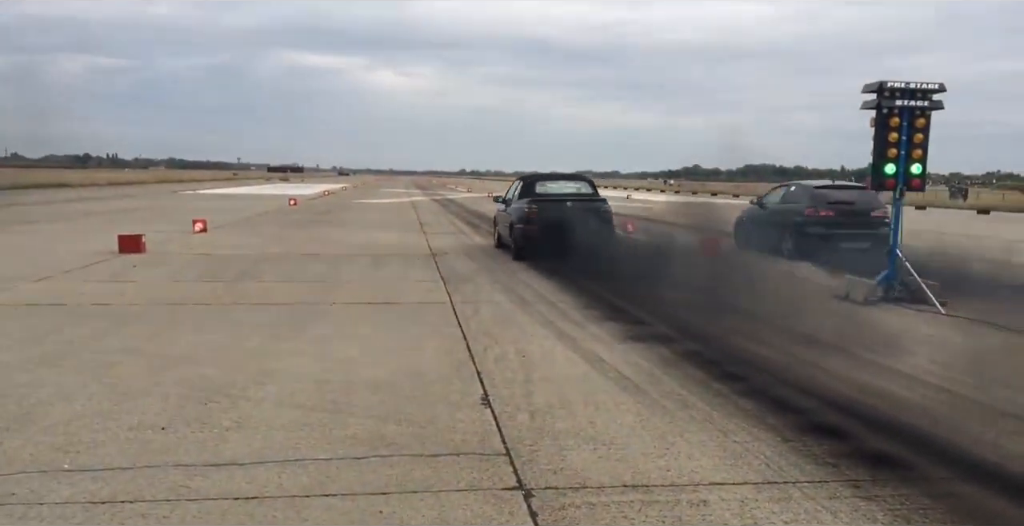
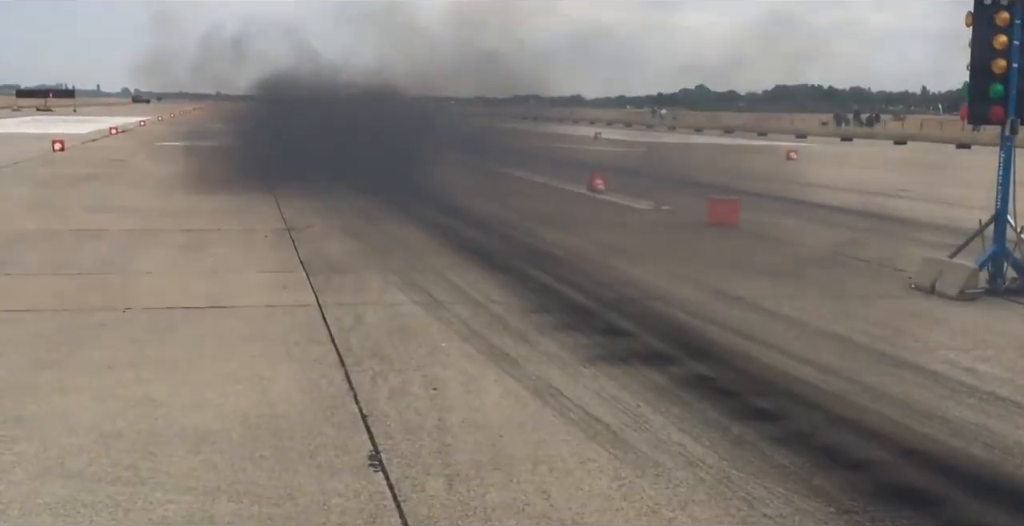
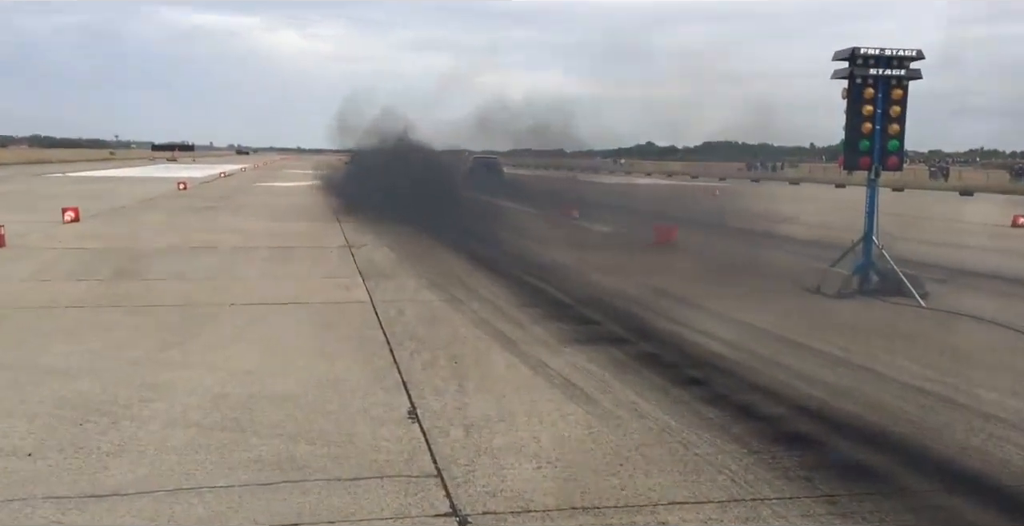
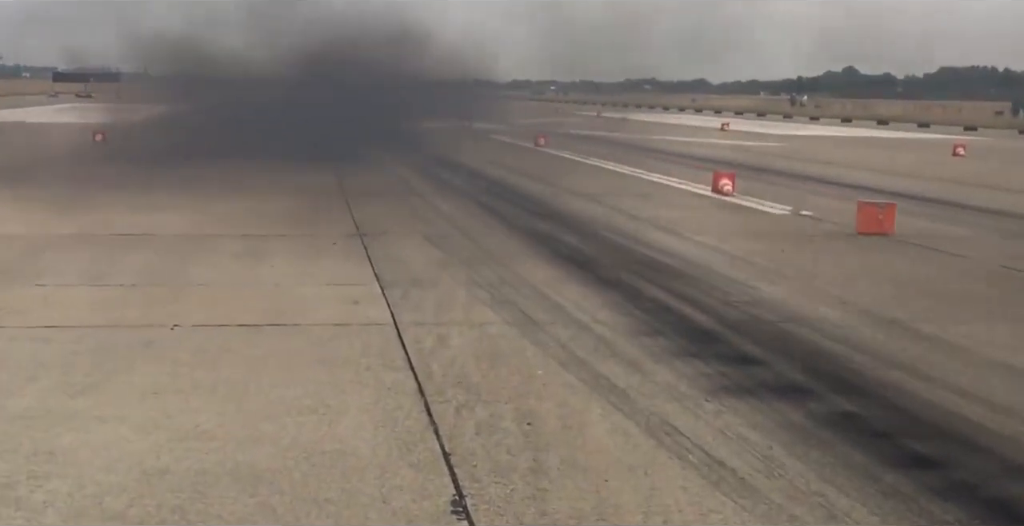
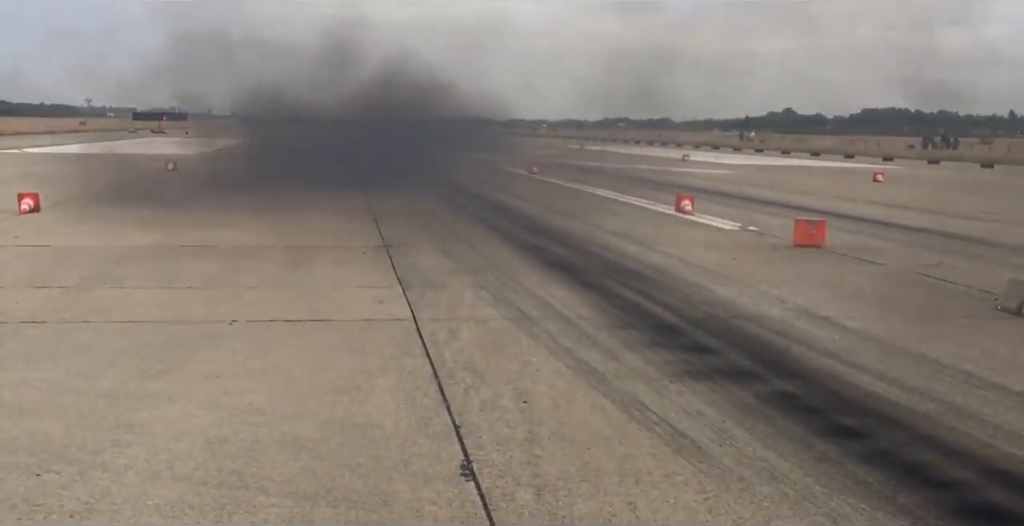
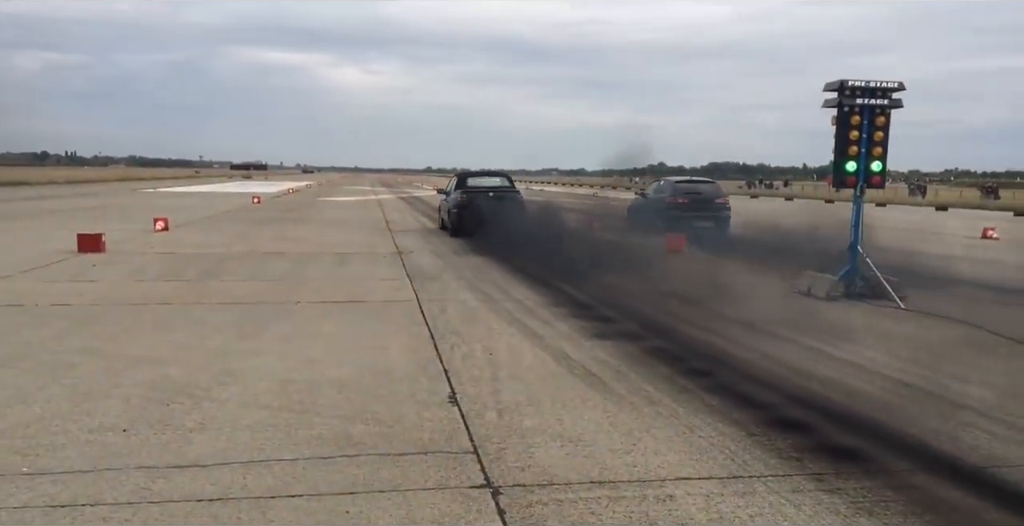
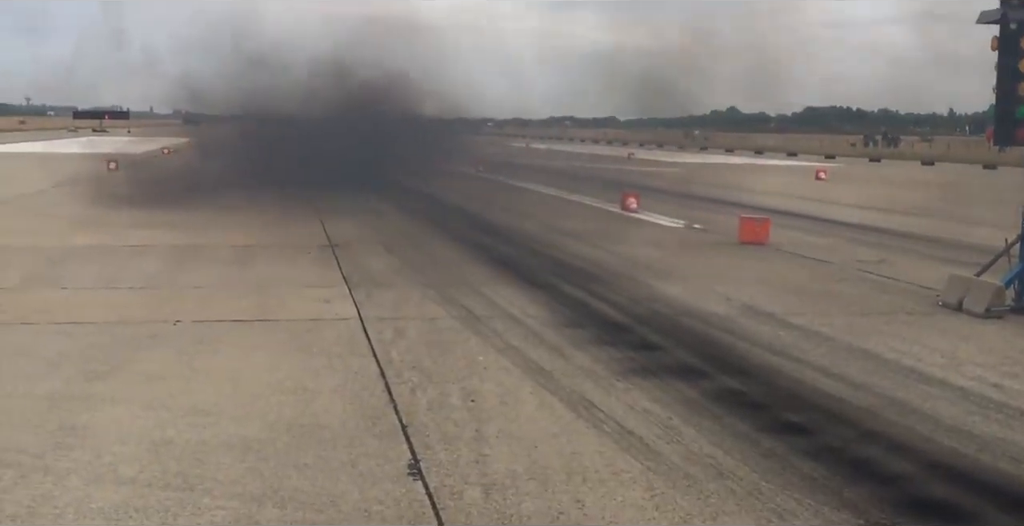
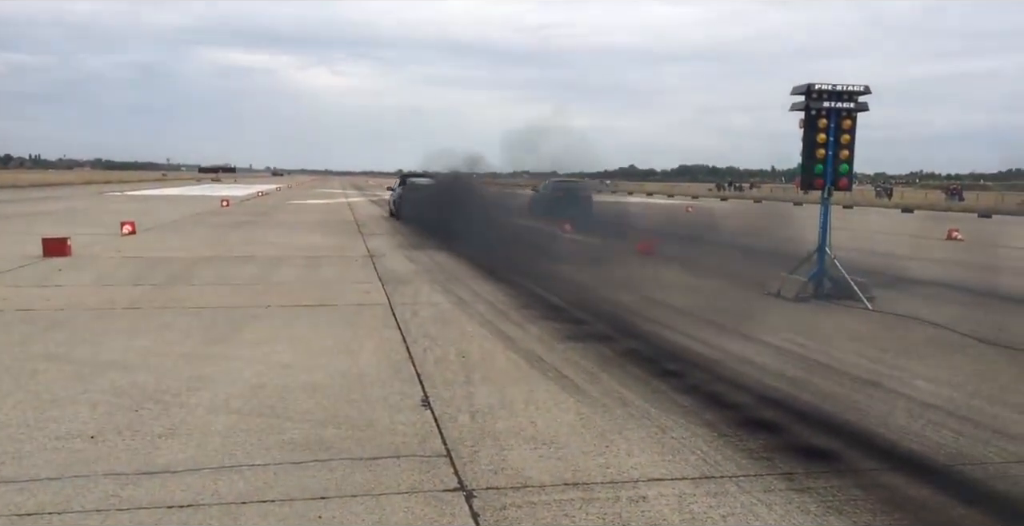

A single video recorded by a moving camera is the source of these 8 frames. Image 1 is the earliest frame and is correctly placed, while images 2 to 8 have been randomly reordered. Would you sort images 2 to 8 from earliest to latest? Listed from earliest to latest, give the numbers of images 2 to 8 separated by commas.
6, 8, 3, 2, 7, 5, 4
